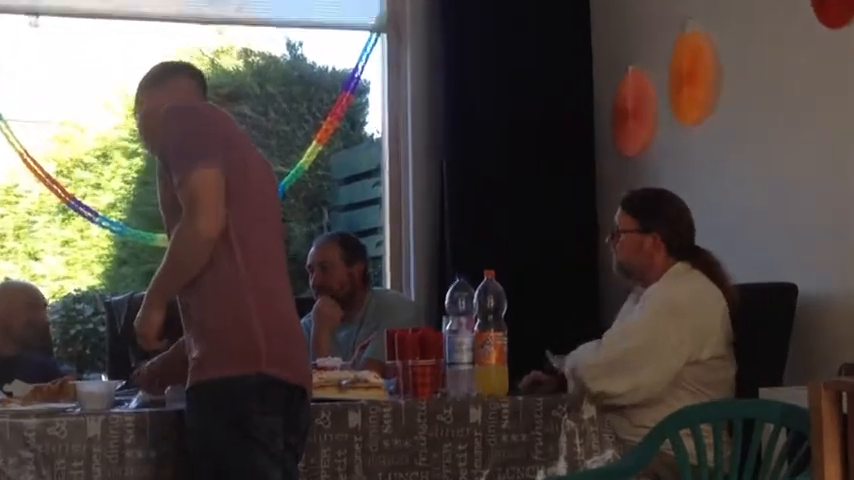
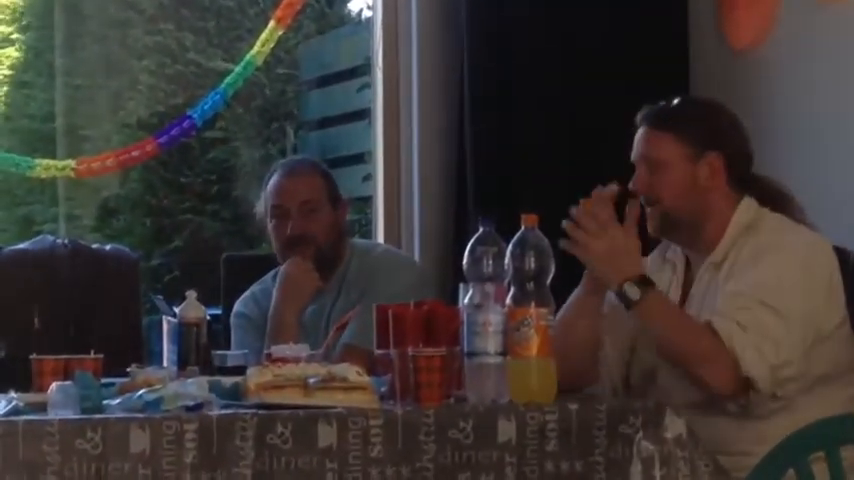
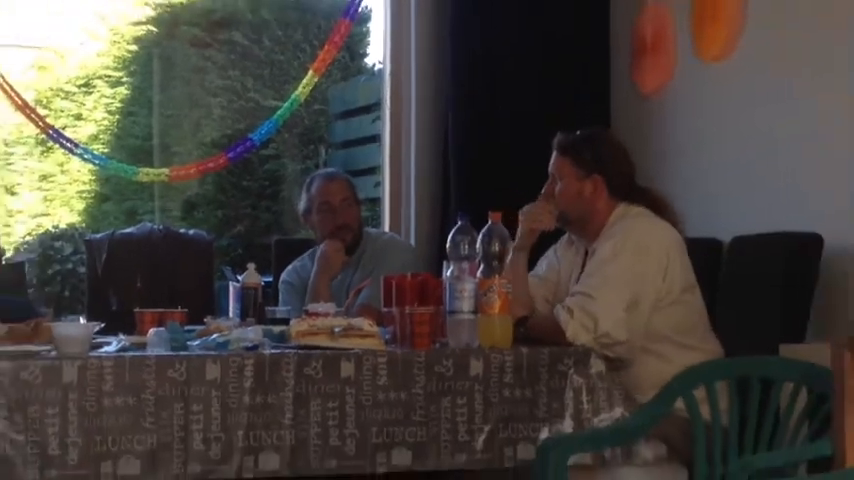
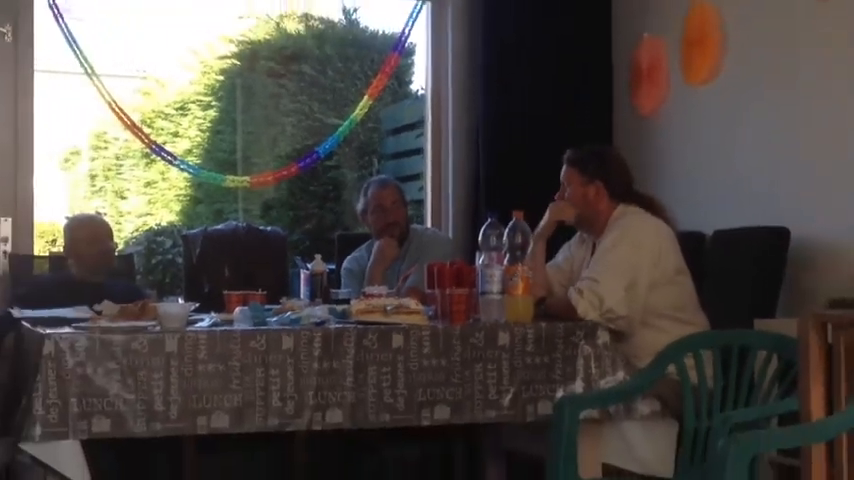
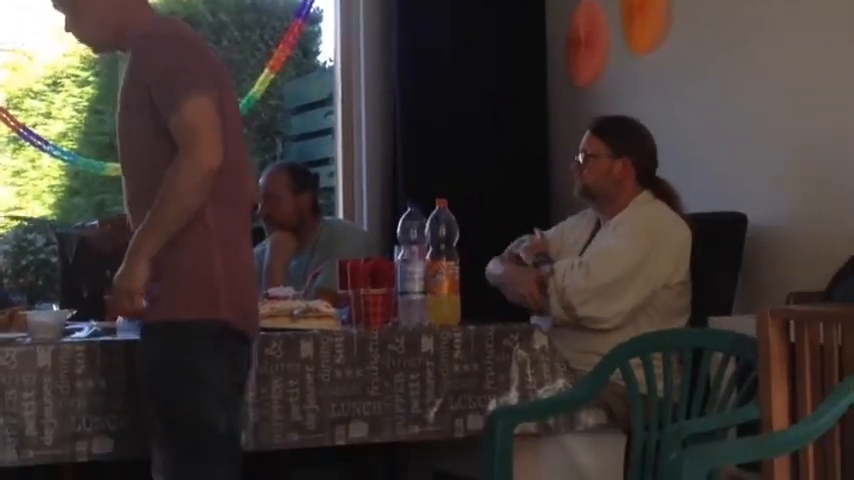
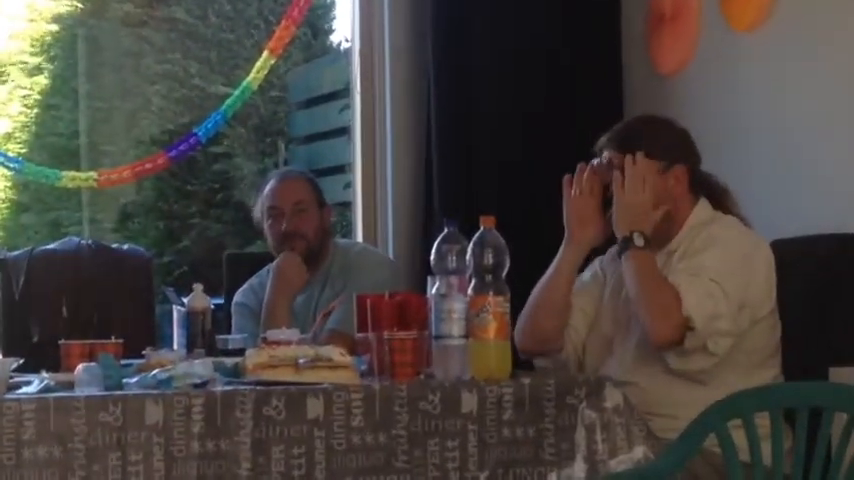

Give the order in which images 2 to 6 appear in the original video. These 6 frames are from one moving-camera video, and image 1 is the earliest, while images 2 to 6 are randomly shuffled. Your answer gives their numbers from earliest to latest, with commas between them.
5, 6, 2, 3, 4
